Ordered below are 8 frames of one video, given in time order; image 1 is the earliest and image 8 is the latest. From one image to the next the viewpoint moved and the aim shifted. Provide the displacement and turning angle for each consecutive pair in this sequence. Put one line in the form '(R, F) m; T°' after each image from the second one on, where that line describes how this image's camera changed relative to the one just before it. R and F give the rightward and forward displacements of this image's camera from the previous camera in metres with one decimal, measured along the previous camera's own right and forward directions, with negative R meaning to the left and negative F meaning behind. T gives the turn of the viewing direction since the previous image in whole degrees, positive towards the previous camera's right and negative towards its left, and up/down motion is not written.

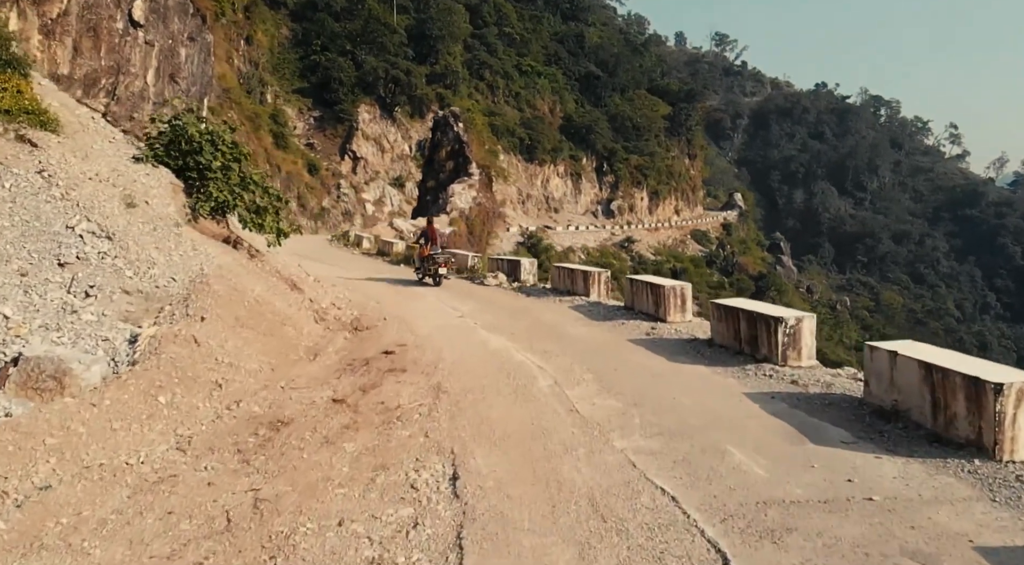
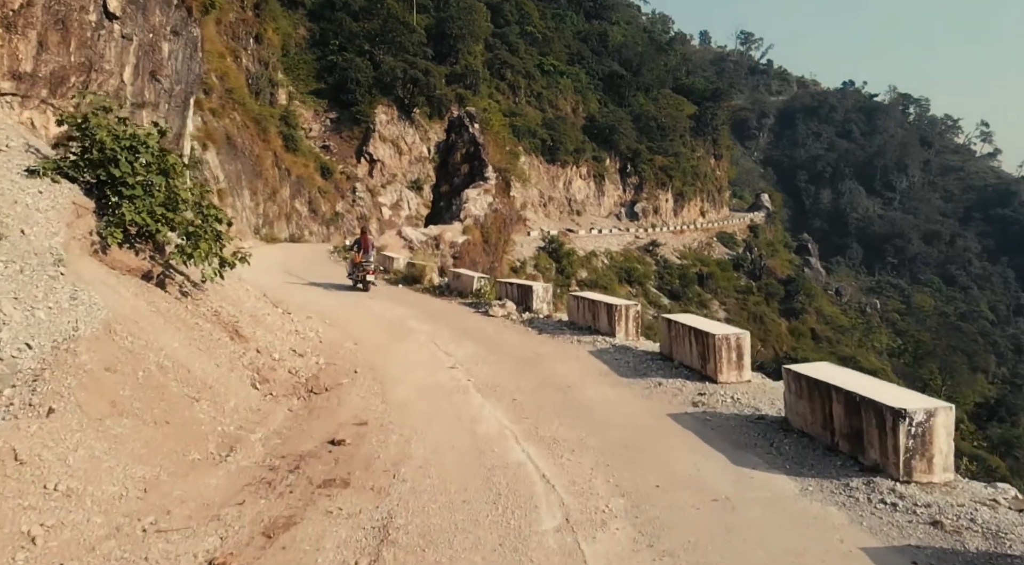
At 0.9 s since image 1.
(+0.1, +1.5) m; -2°
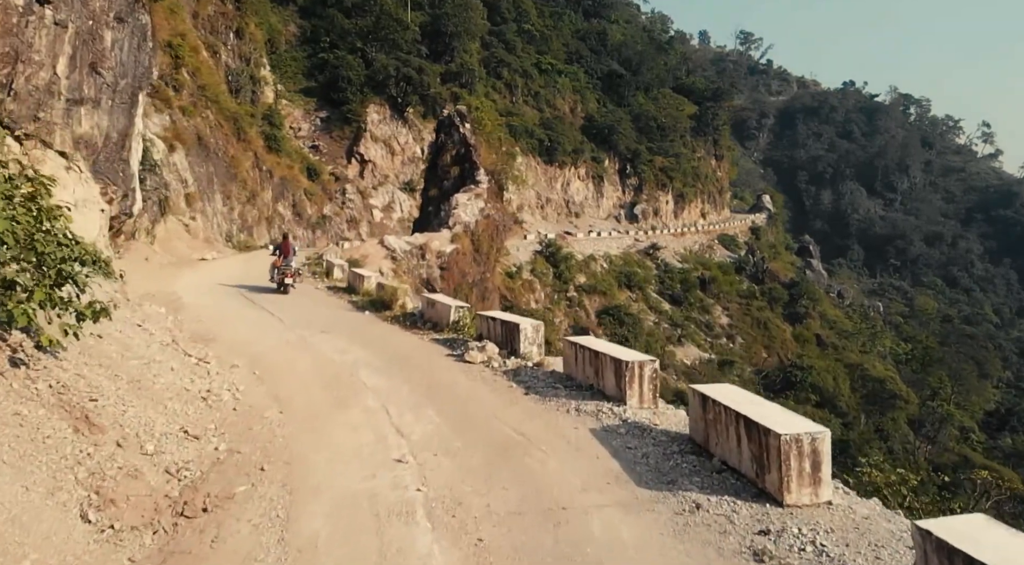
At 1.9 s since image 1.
(+0.1, +1.6) m; 0°
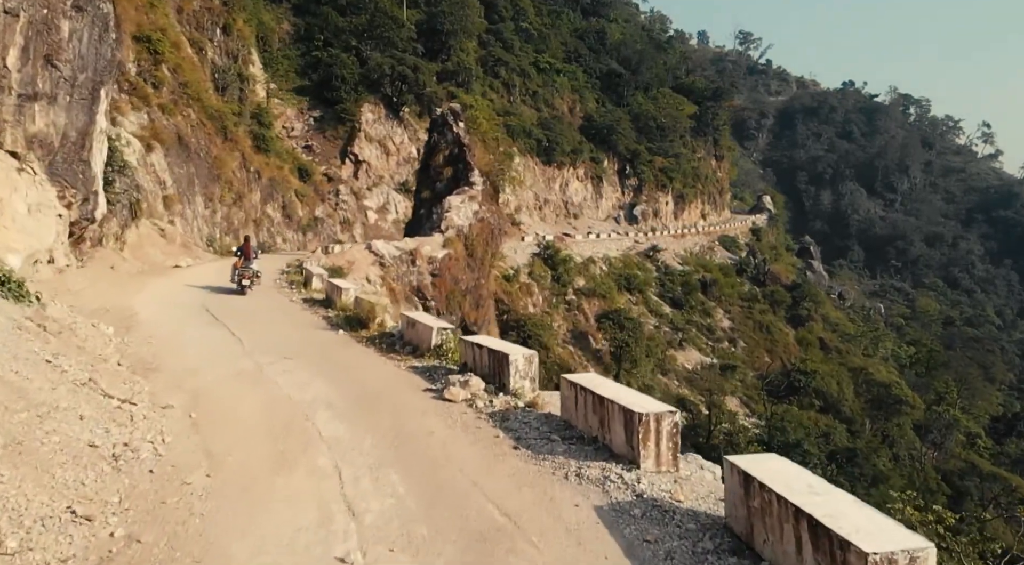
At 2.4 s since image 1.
(+0.1, +1.0) m; 0°
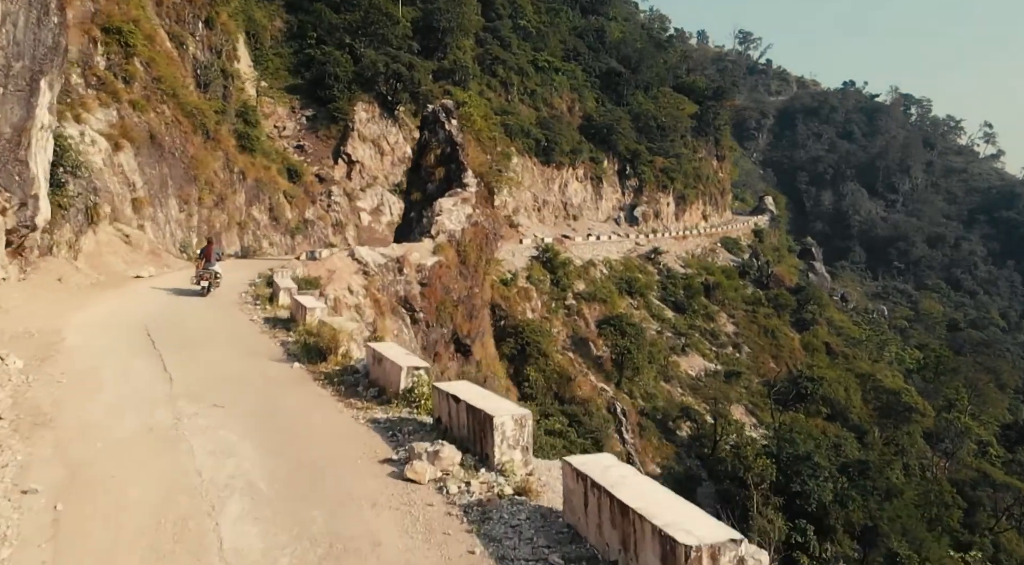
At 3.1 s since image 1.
(+0.1, +1.3) m; 0°
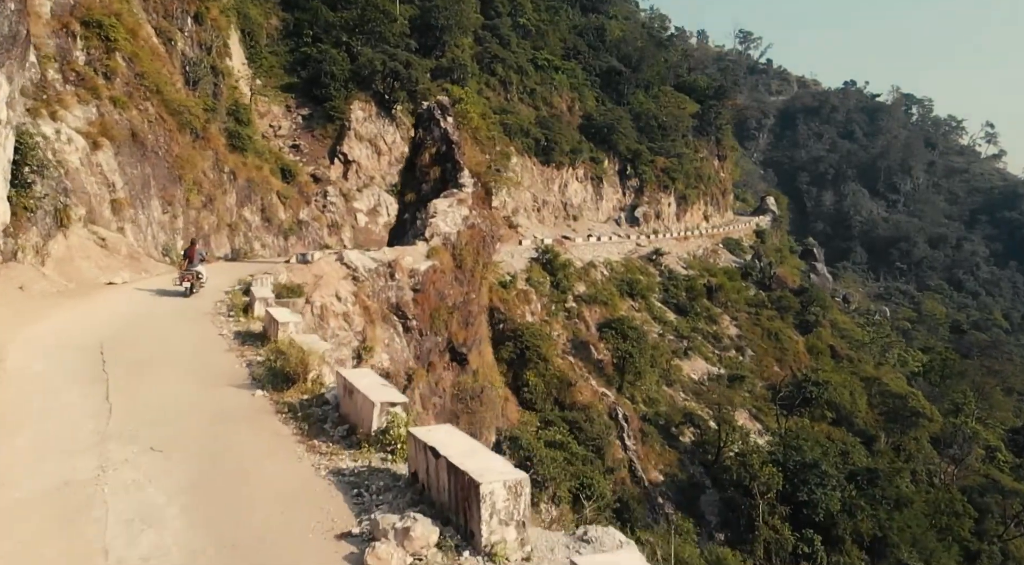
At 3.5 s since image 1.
(0.0, +0.8) m; 0°
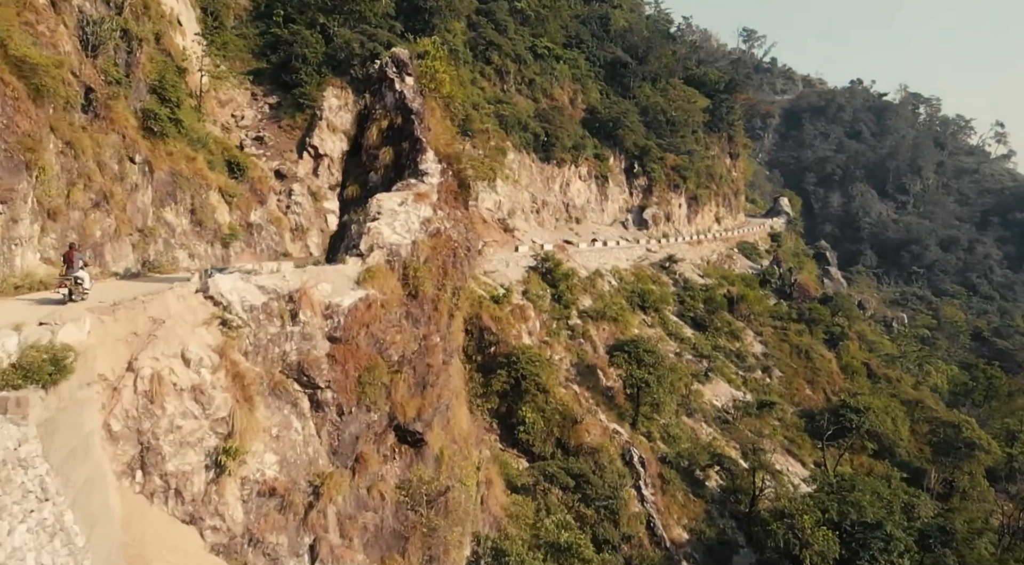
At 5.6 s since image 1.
(+0.2, +5.7) m; 0°
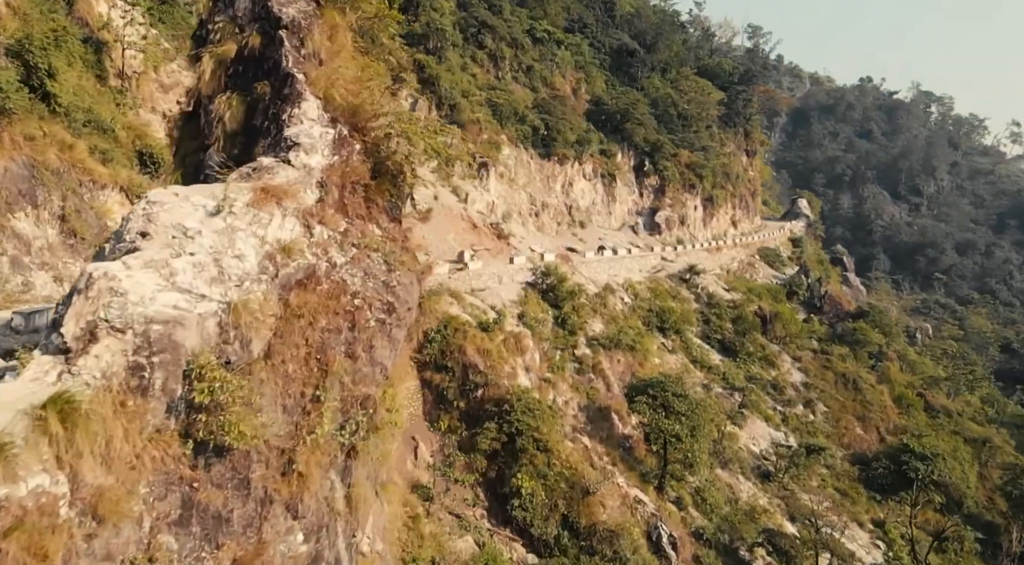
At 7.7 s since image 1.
(+0.2, +6.4) m; 0°
